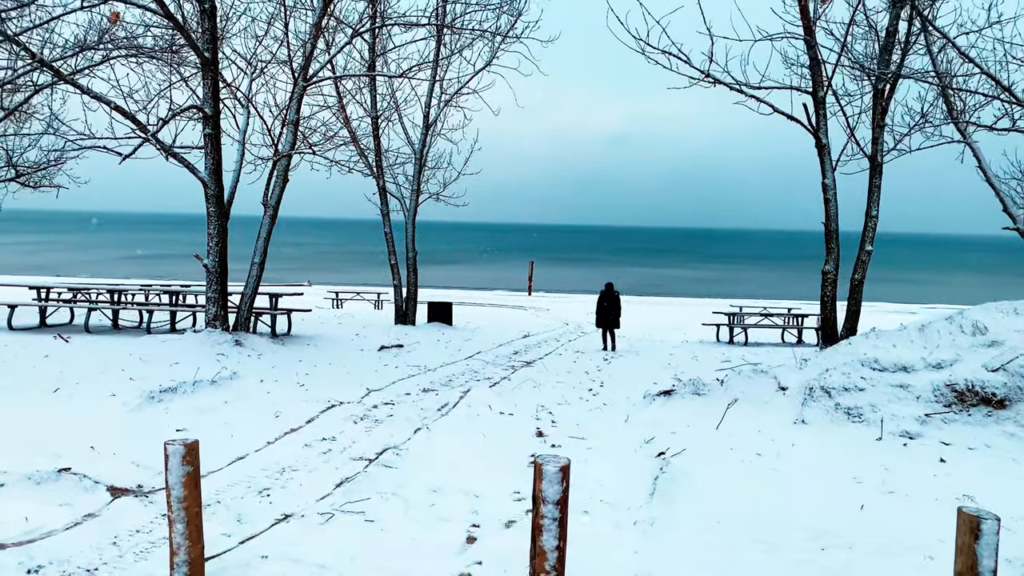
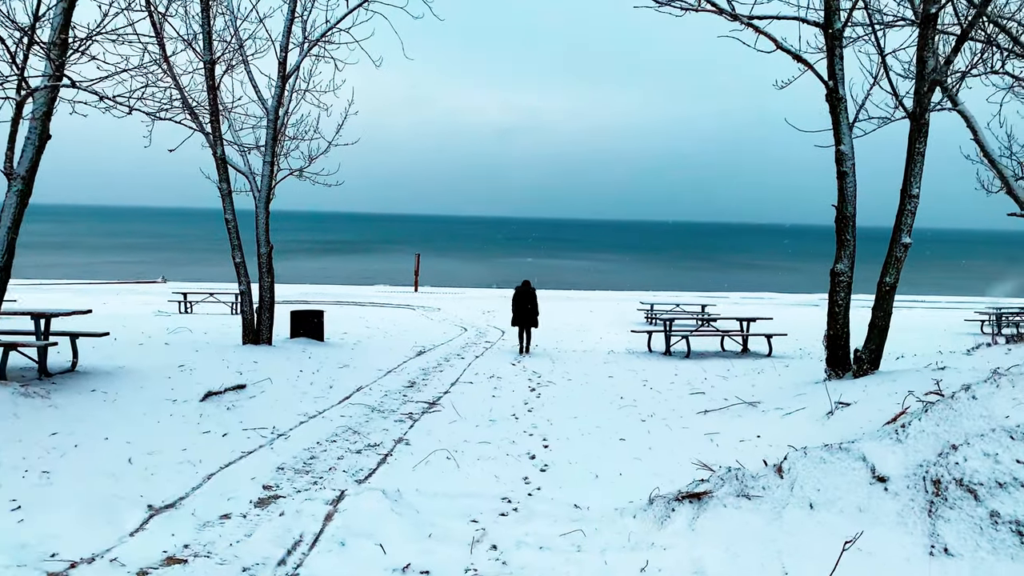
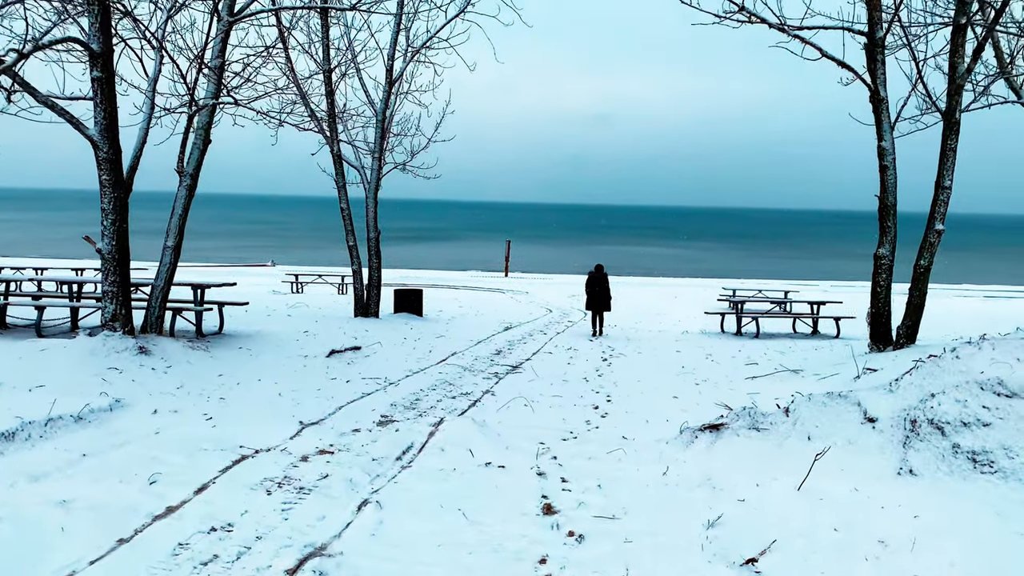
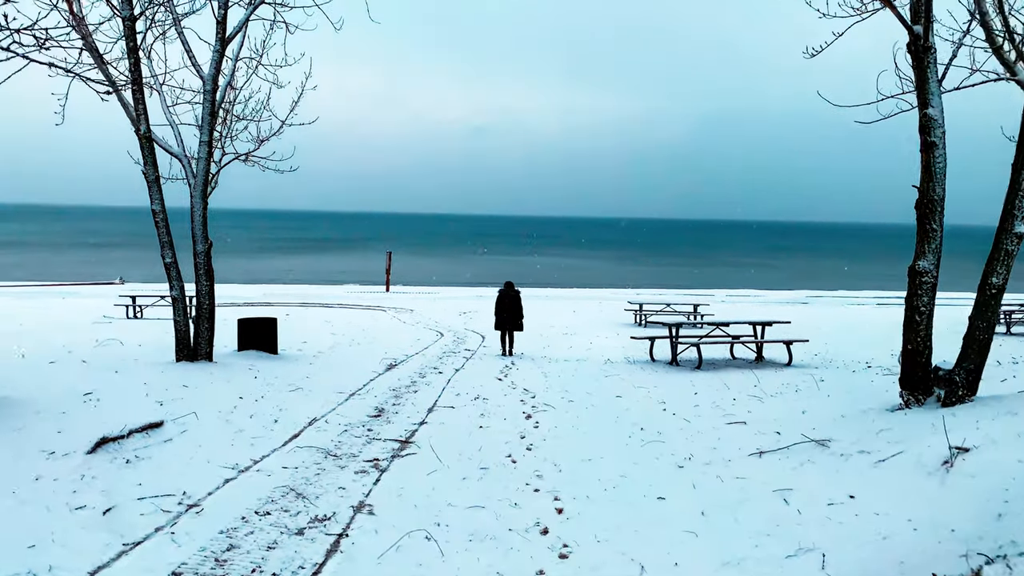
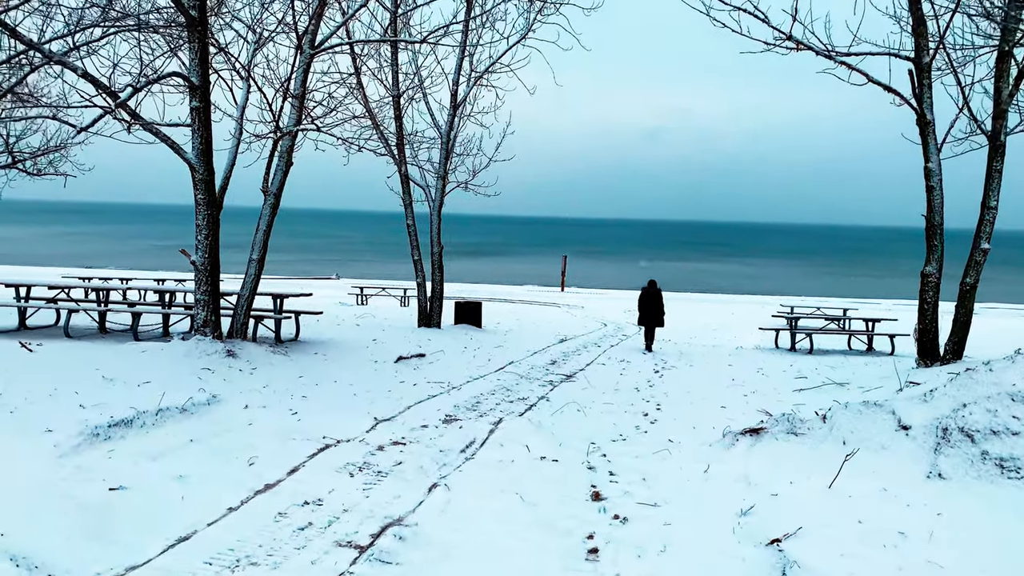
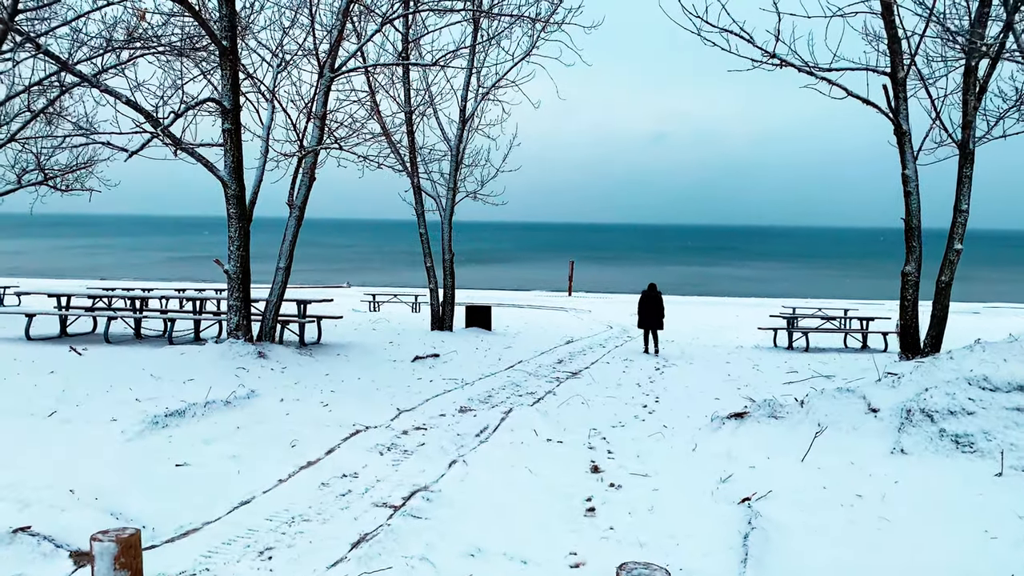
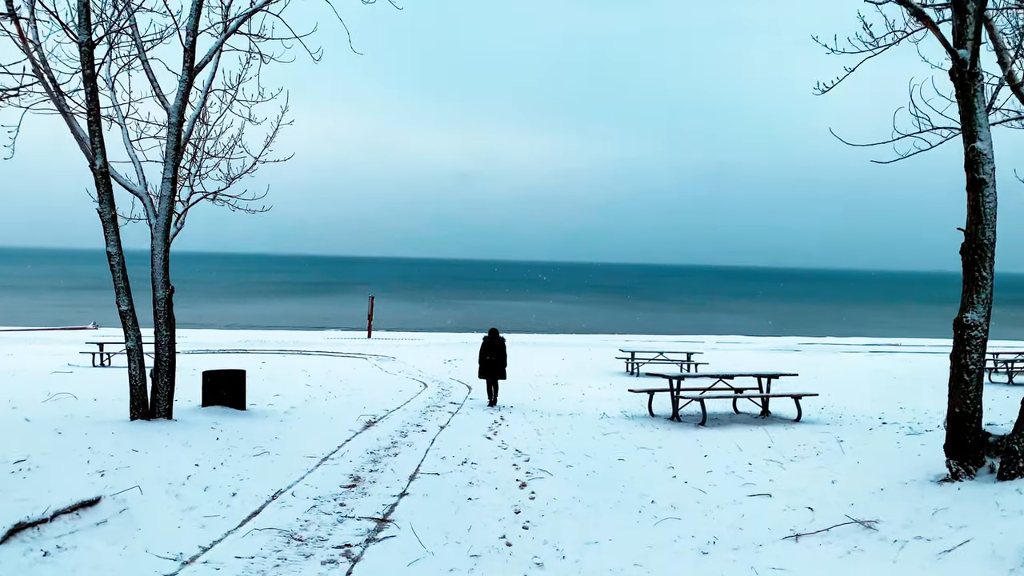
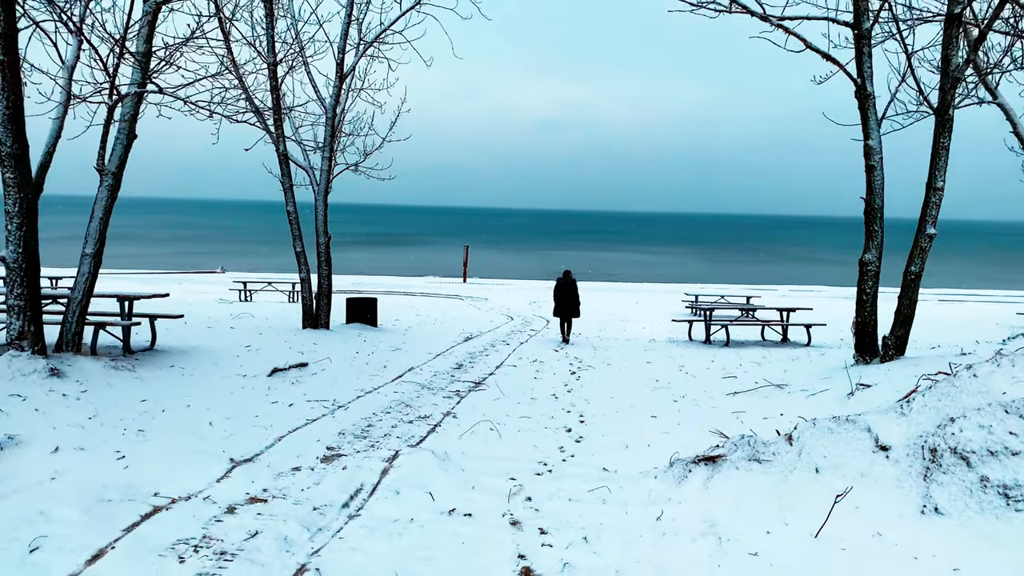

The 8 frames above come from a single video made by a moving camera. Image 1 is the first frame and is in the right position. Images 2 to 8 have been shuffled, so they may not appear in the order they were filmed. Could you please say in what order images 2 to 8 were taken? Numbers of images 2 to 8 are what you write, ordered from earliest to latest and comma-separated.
6, 5, 3, 8, 2, 4, 7
